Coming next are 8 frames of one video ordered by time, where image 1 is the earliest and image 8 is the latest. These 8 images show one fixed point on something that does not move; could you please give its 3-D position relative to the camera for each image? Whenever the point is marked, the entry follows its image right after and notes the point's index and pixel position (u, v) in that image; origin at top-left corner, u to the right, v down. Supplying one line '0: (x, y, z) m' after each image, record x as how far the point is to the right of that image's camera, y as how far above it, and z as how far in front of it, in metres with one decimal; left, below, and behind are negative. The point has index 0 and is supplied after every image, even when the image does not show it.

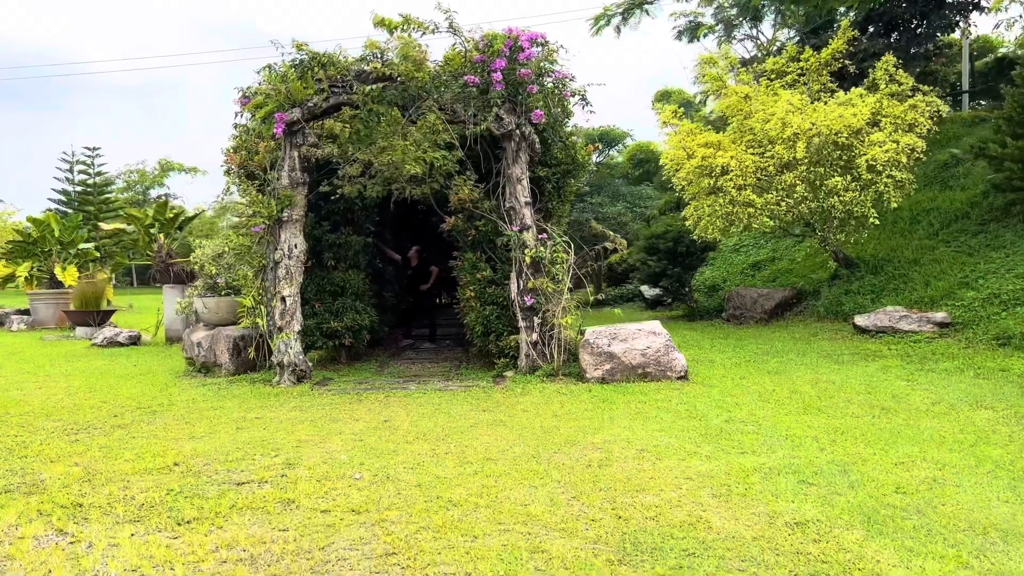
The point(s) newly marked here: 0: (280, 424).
0: (-1.2, -0.7, +4.4) m
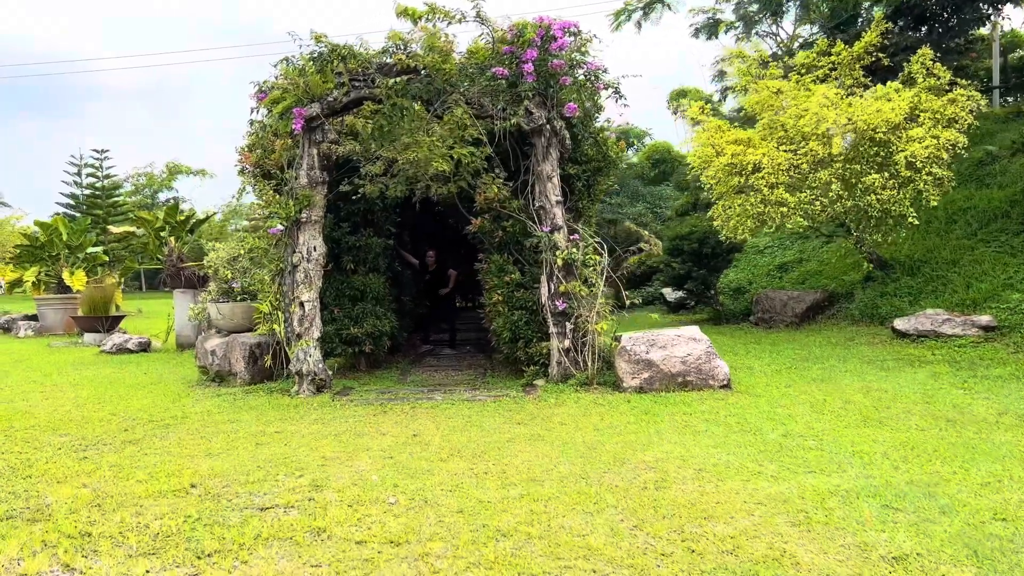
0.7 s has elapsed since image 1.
0: (-1.0, -0.7, +4.1) m
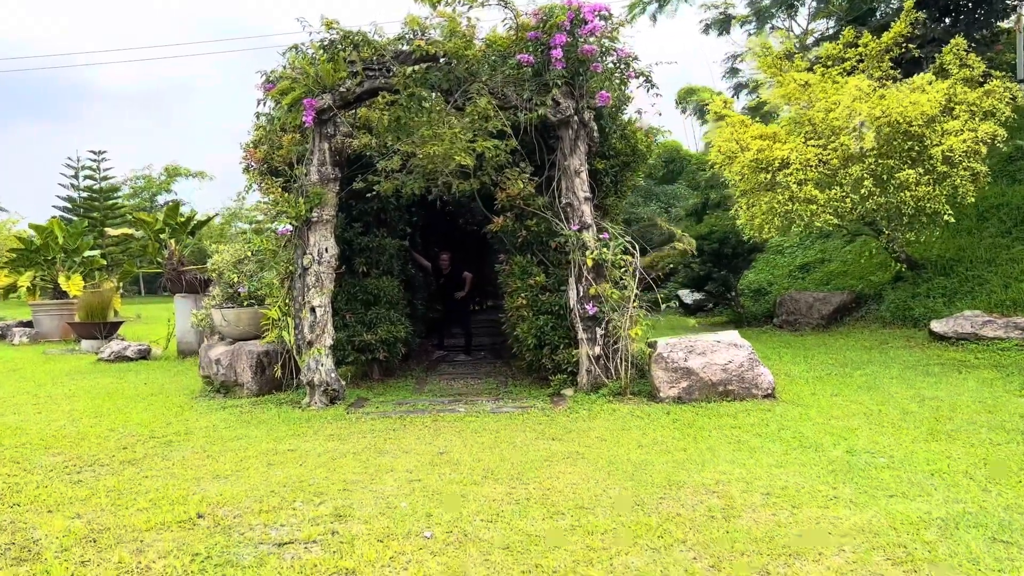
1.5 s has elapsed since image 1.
0: (-0.8, -0.7, +3.7) m
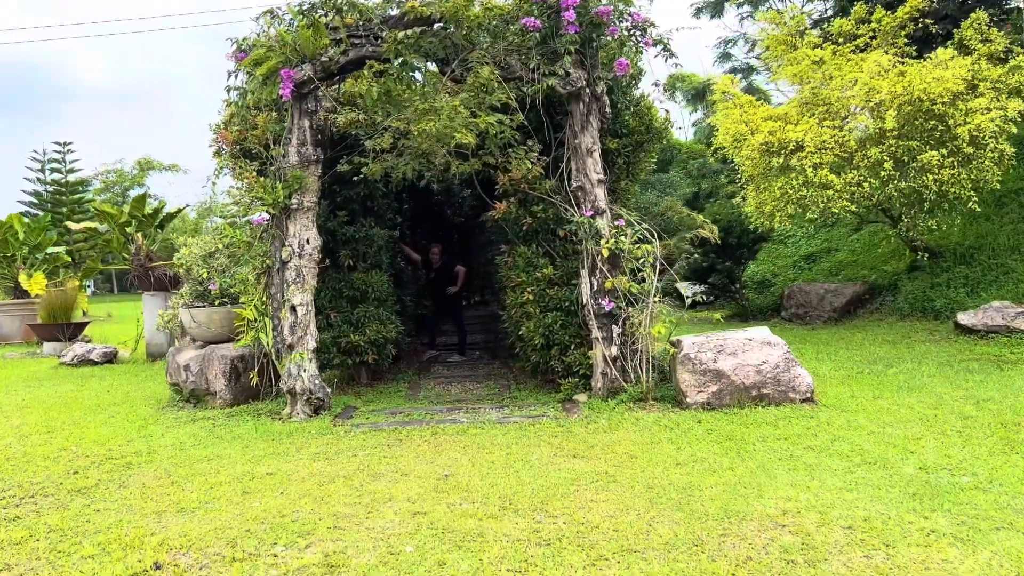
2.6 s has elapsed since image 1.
0: (-0.8, -0.7, +3.2) m
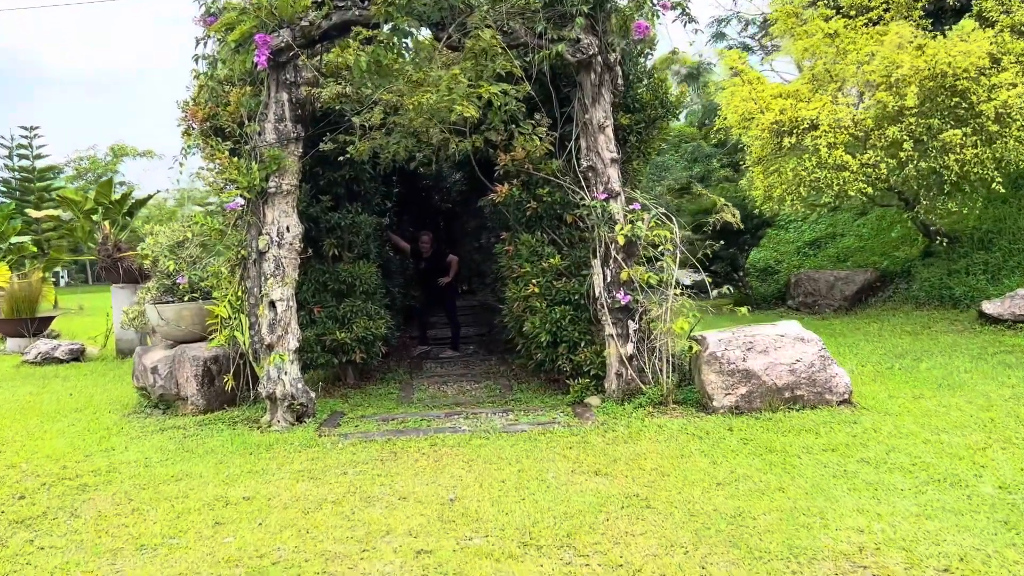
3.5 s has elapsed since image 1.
0: (-0.7, -0.7, +2.7) m
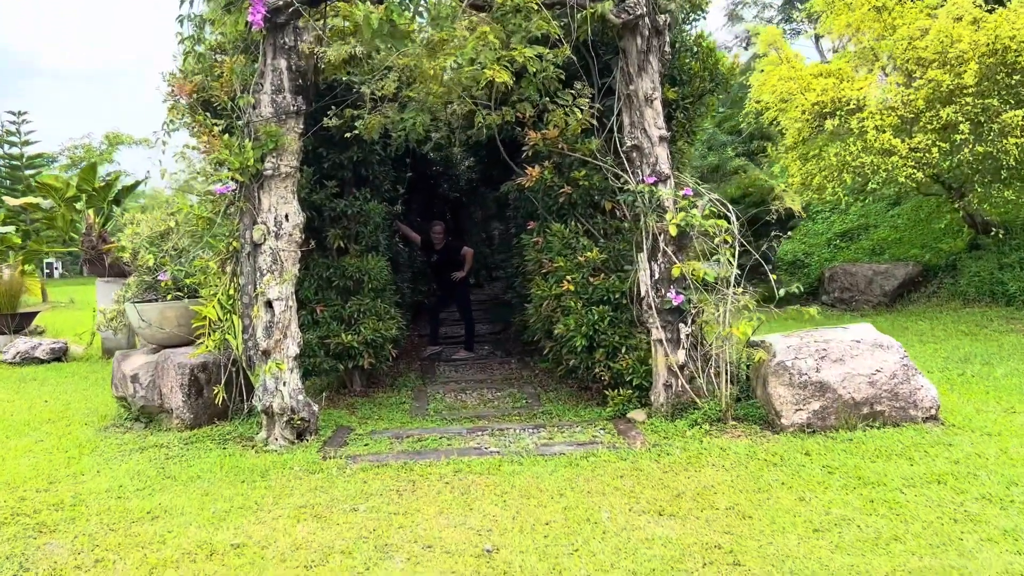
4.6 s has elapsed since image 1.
0: (-0.6, -0.7, +2.2) m
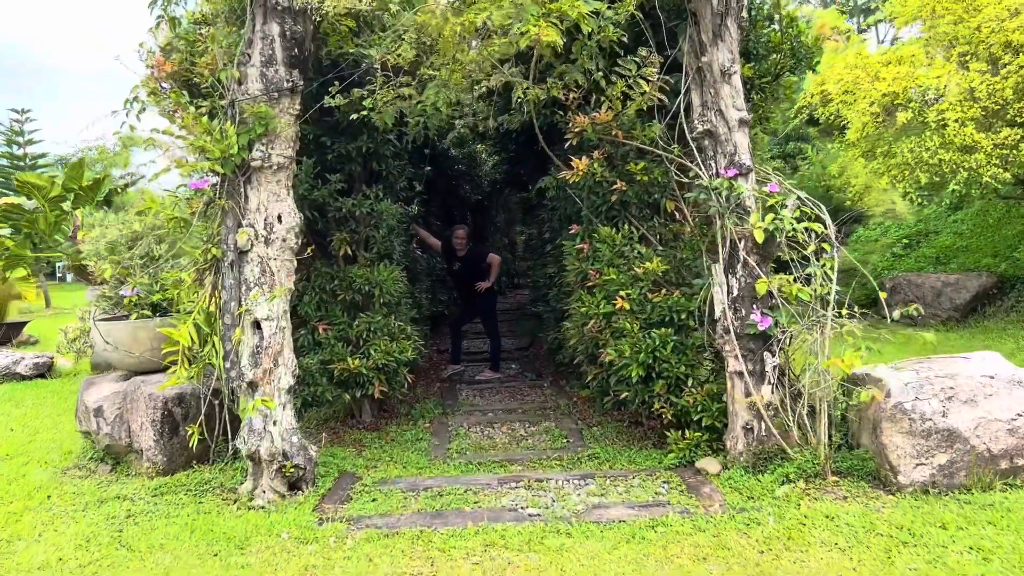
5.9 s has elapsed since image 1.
0: (-0.5, -0.8, +1.6) m
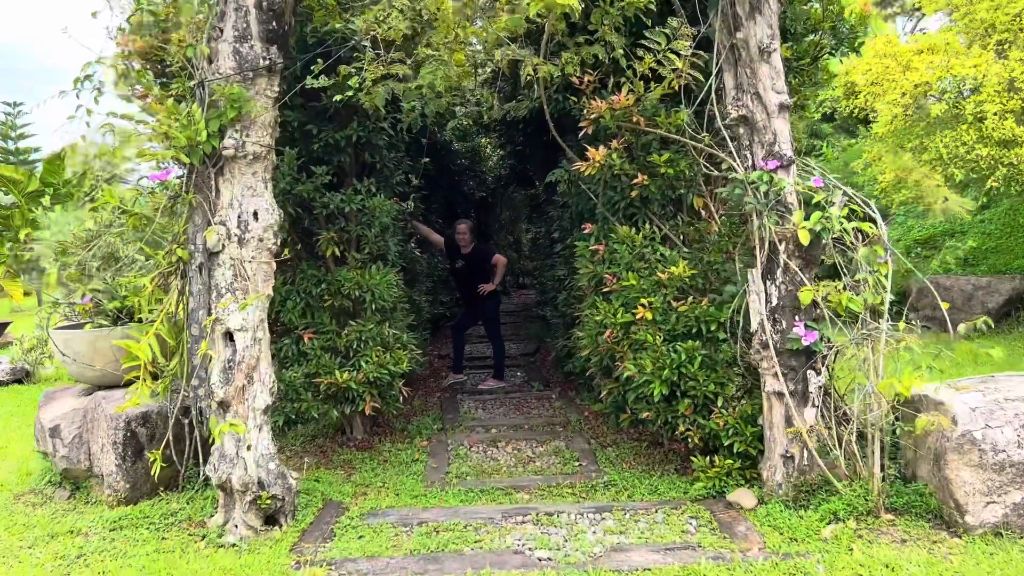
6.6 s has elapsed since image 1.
0: (-0.5, -0.8, +1.2) m
